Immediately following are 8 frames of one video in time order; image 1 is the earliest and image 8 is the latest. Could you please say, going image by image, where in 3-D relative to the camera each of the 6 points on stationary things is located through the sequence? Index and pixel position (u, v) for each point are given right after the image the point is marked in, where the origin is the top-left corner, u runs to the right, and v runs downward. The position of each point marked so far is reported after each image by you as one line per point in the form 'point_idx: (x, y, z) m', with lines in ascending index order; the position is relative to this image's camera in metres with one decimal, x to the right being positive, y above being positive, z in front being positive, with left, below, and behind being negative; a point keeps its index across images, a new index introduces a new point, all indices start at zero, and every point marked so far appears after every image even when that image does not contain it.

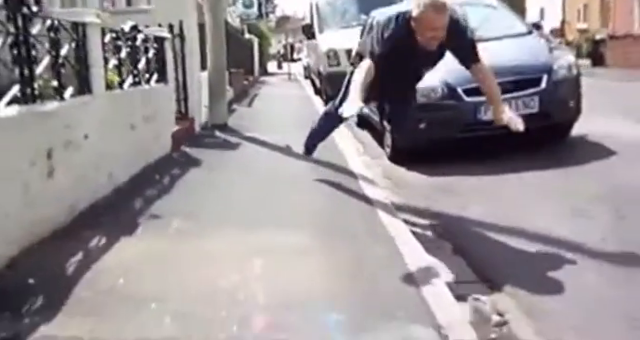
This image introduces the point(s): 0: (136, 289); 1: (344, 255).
0: (-1.0, -0.7, +4.1) m
1: (+0.2, -0.6, +4.9) m
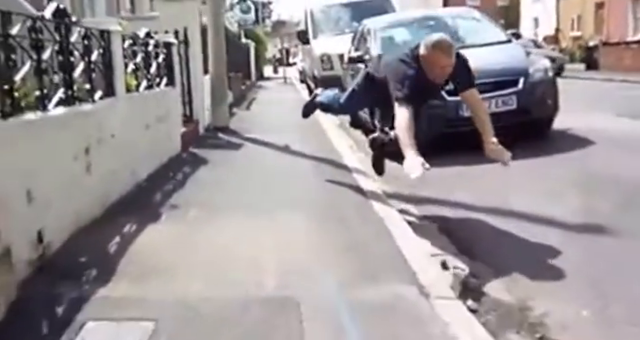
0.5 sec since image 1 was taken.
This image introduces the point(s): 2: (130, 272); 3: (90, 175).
0: (-1.0, -0.6, +4.8) m
1: (+0.2, -0.5, +5.6) m
2: (-1.2, -0.6, +4.5) m
3: (-1.8, 0.0, +5.8) m
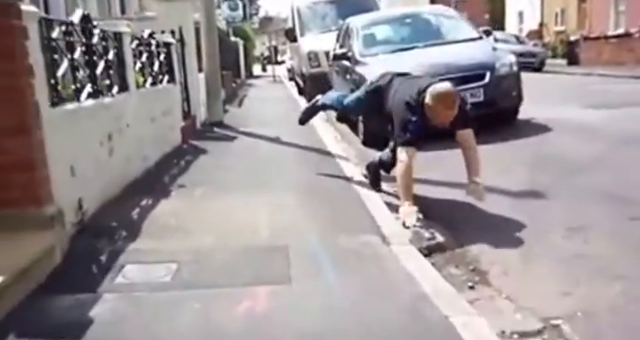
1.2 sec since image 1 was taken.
0: (-1.1, -0.5, +5.9) m
1: (+0.1, -0.3, +6.7) m
2: (-1.3, -0.5, +5.7) m
3: (-2.0, +0.1, +6.9) m
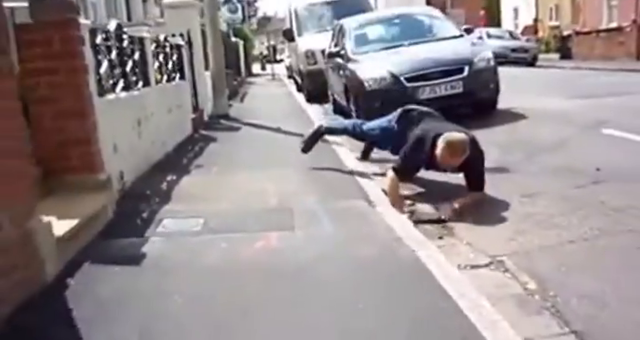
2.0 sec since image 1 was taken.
0: (-1.1, -0.2, +7.1) m
1: (+0.1, -0.1, +7.9) m
2: (-1.3, -0.3, +6.9) m
3: (-2.0, +0.3, +8.1) m
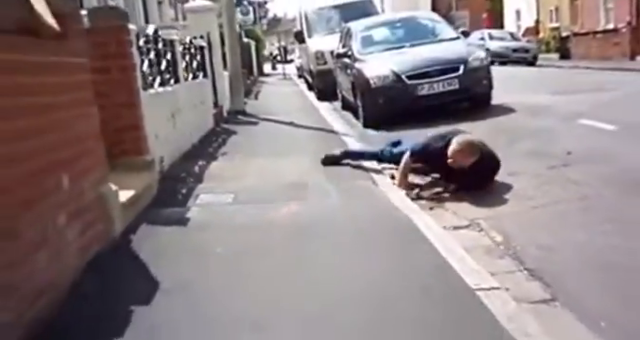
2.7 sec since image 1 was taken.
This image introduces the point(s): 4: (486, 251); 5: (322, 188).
0: (-1.0, 0.0, +8.4) m
1: (+0.2, +0.1, +9.2) m
2: (-1.2, -0.1, +8.1) m
3: (-1.9, +0.5, +9.4) m
4: (+1.3, -0.6, +5.5) m
5: (0.0, -0.2, +7.7) m
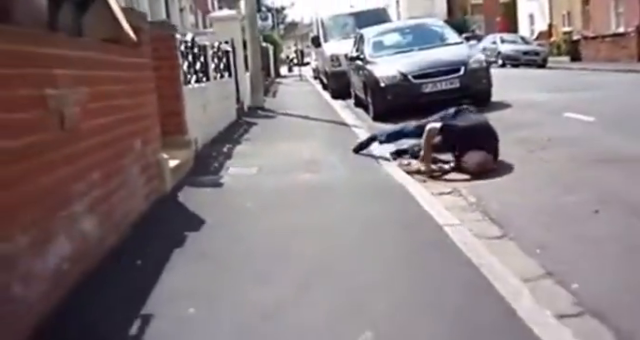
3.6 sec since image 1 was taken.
0: (-0.9, +0.2, +9.8) m
1: (+0.3, +0.3, +10.5) m
2: (-1.1, +0.1, +9.5) m
3: (-1.7, +0.7, +10.8) m
4: (+1.3, -0.4, +6.8) m
5: (+0.1, +0.1, +9.1) m
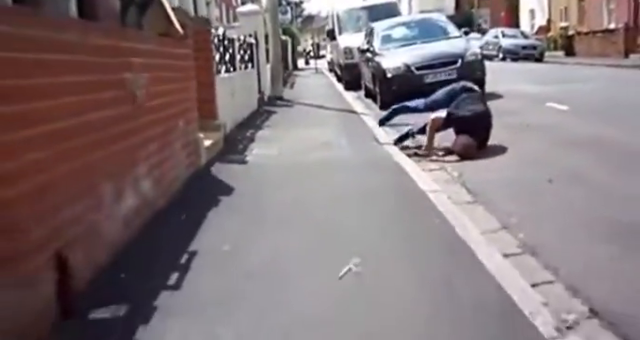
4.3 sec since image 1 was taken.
0: (-0.8, +0.5, +11.2) m
1: (+0.5, +0.6, +11.9) m
2: (-1.0, +0.5, +10.9) m
3: (-1.6, +1.1, +12.2) m
4: (+1.5, -0.1, +8.2) m
5: (+0.3, +0.4, +10.5) m
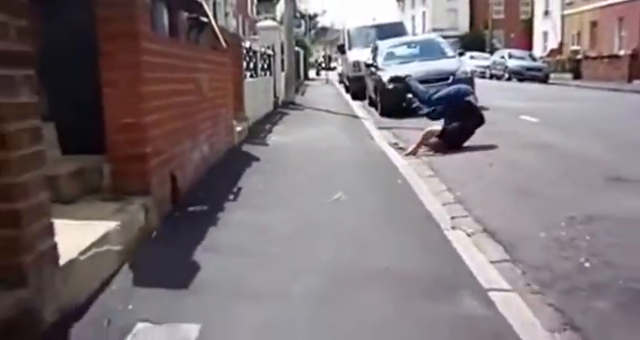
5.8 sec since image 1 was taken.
0: (-0.6, +0.7, +13.6) m
1: (+0.7, +0.7, +14.3) m
2: (-0.8, +0.7, +13.4) m
3: (-1.4, +1.3, +14.7) m
4: (+1.5, +0.1, +10.6) m
5: (+0.4, +0.5, +12.9) m
